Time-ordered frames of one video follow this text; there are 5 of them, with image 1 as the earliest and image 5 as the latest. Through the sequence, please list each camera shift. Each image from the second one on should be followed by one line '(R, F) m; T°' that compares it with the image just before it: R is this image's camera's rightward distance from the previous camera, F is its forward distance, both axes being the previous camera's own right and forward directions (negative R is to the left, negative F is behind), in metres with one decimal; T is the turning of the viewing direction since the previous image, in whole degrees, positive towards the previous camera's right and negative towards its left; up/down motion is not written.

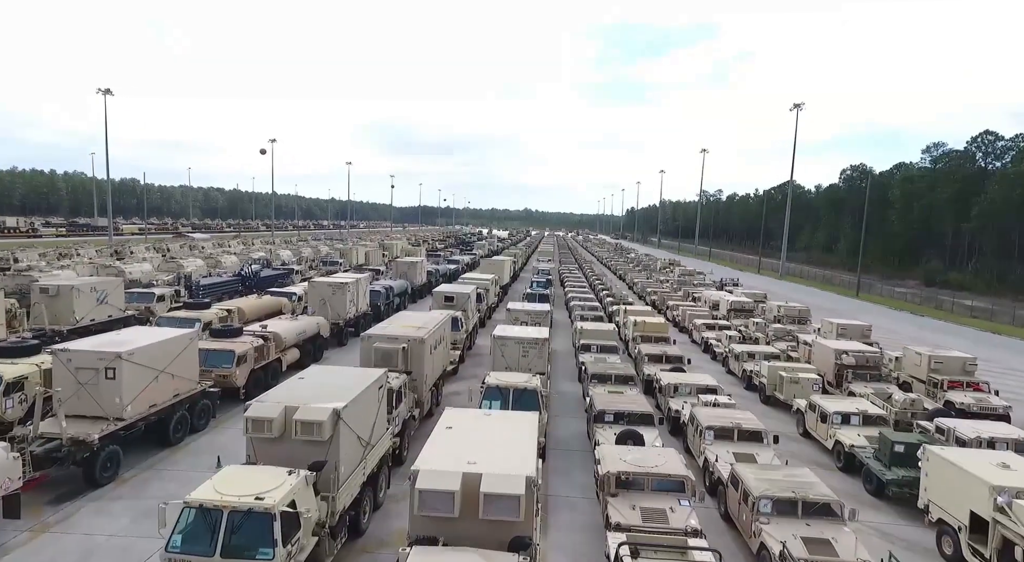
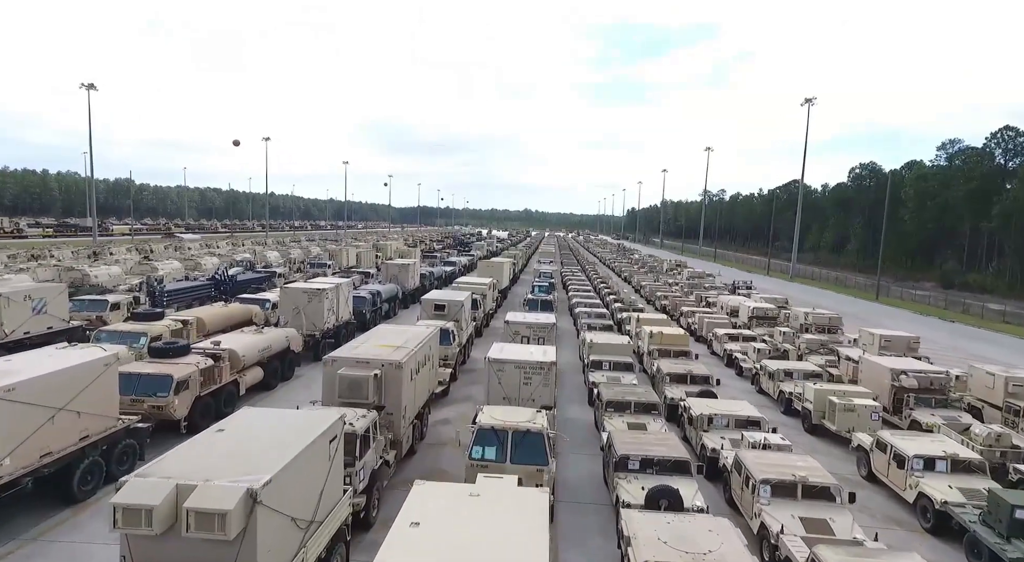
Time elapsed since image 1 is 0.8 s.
(0.0, +3.3) m; 0°
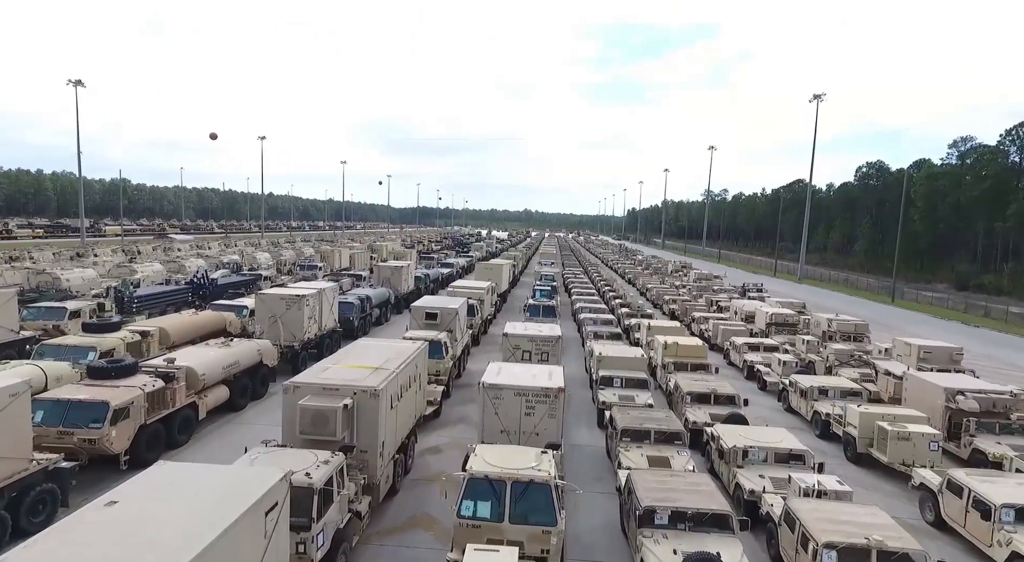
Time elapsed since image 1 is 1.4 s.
(0.0, +2.4) m; 0°
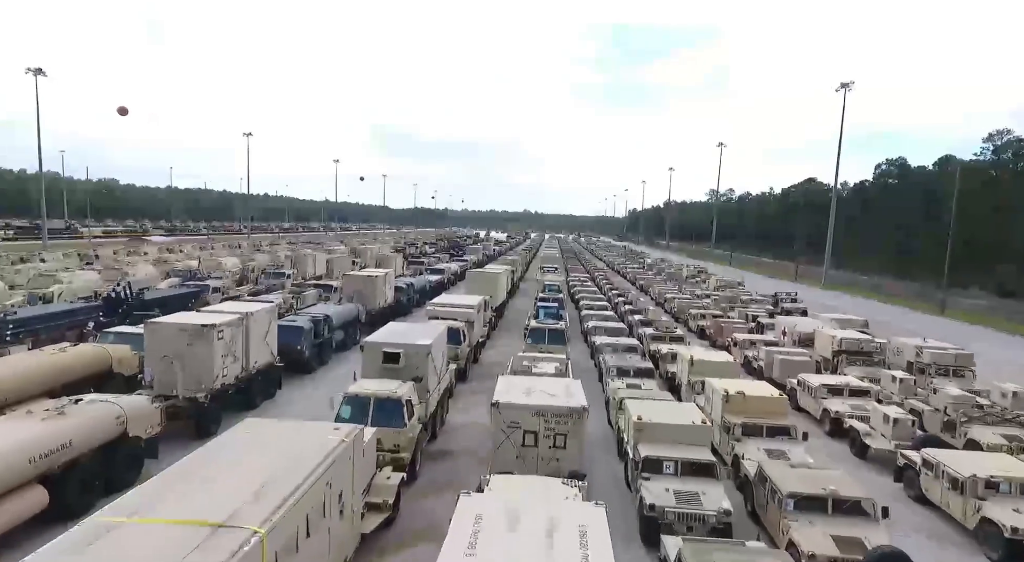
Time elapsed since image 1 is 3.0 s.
(+0.1, +6.7) m; 0°
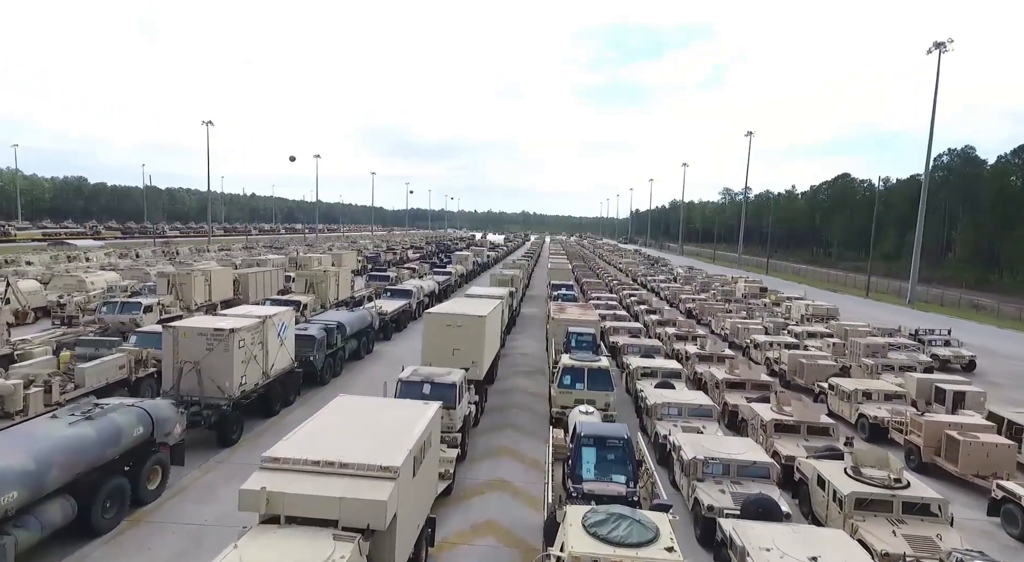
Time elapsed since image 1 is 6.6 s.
(0.0, +16.6) m; 0°
